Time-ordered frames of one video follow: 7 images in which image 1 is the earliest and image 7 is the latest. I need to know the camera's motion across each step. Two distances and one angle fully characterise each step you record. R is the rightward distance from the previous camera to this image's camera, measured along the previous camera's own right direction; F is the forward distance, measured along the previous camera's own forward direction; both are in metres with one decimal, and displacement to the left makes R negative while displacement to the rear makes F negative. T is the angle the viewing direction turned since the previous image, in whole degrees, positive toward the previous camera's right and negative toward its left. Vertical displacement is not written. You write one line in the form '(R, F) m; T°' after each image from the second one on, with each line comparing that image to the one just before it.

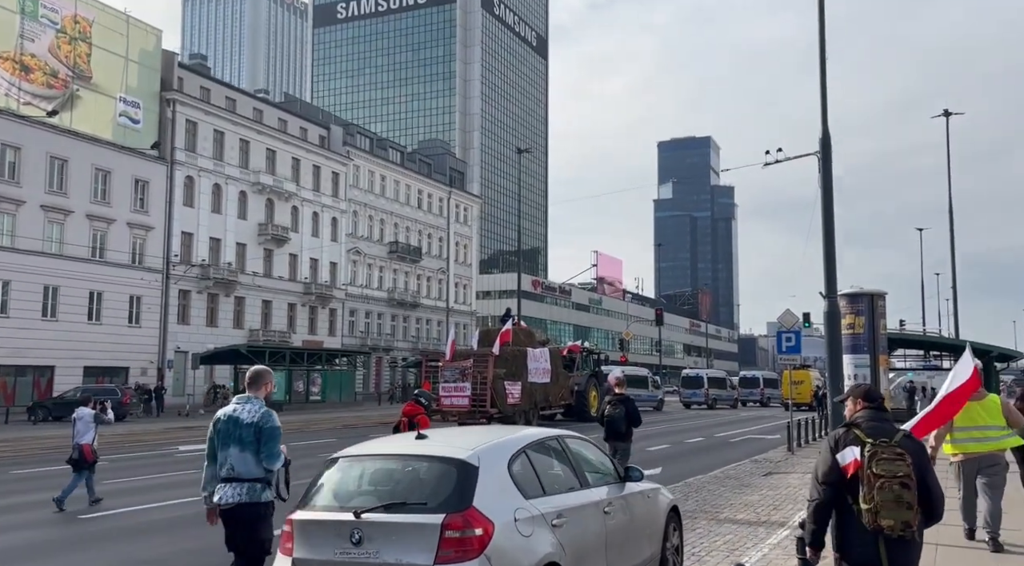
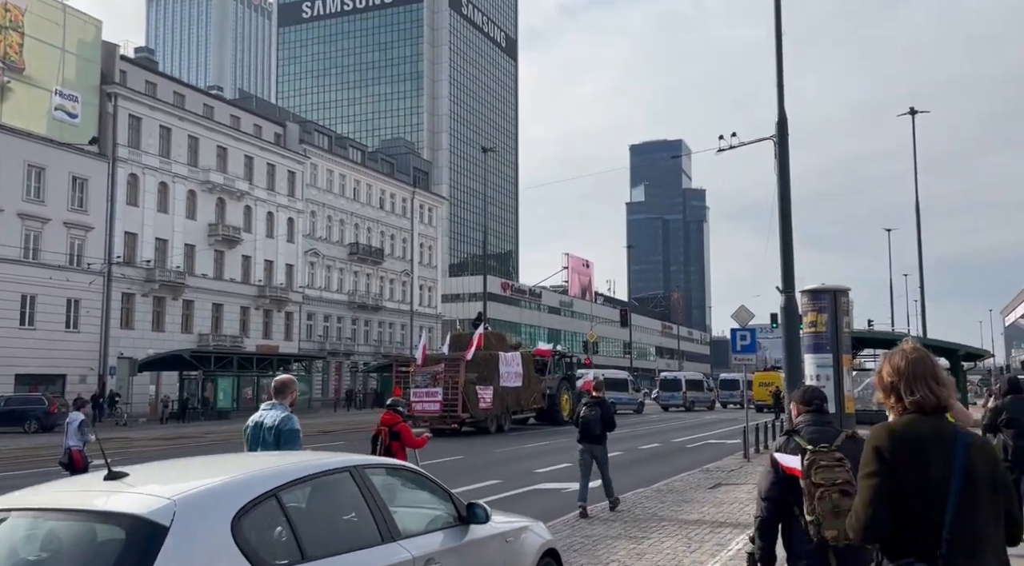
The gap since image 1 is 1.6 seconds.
(+0.9, +1.7) m; +2°
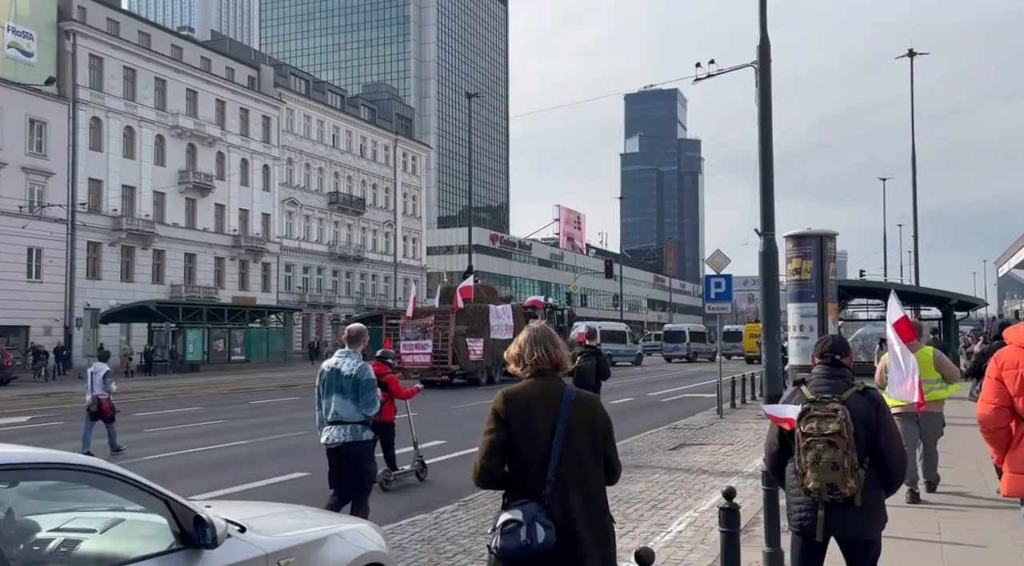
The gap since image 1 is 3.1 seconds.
(+0.8, +1.6) m; 0°
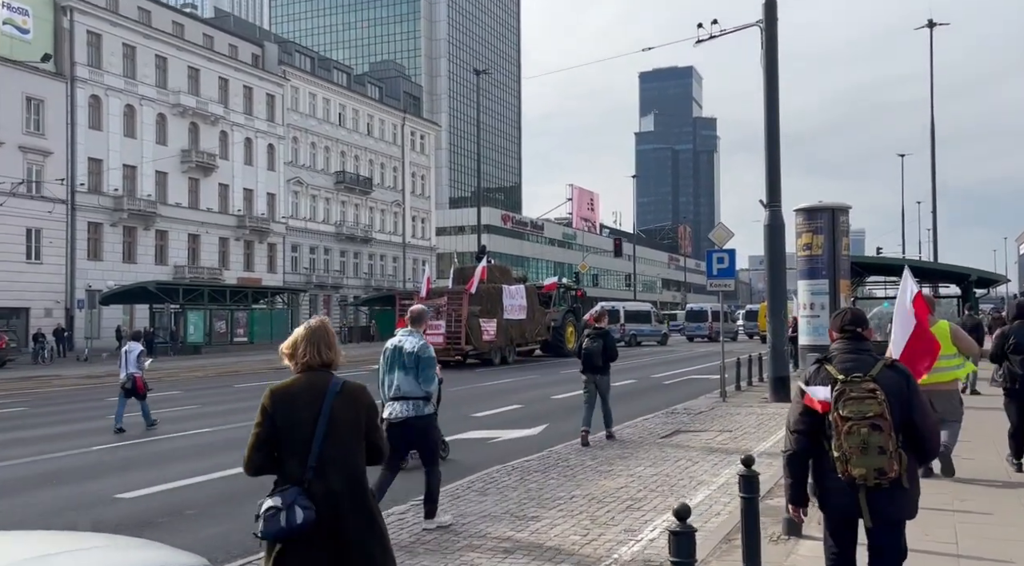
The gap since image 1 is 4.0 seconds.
(+0.5, +0.9) m; -1°
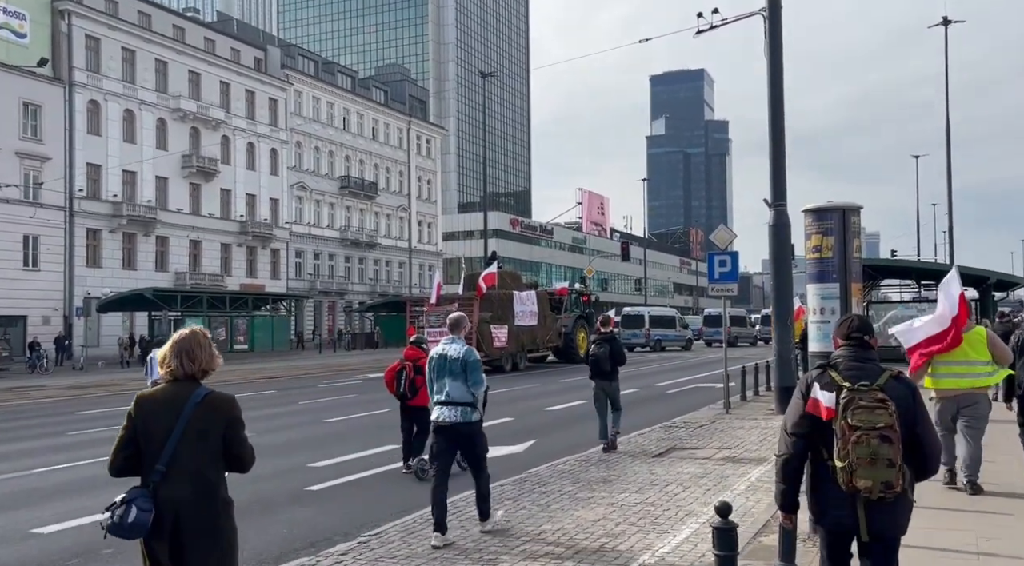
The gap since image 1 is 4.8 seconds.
(+0.4, +0.9) m; -1°
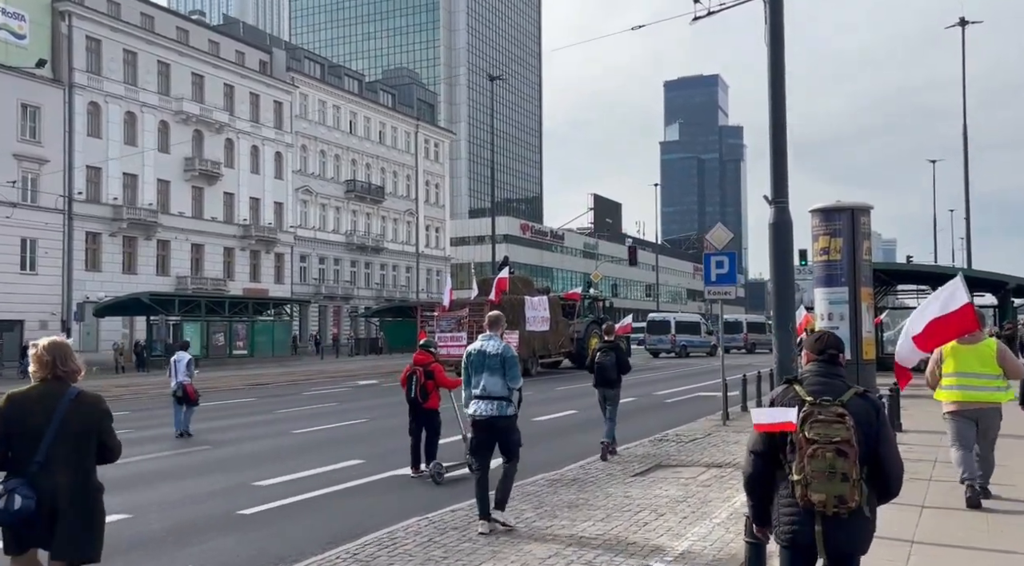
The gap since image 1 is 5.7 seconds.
(+0.5, +0.9) m; -1°
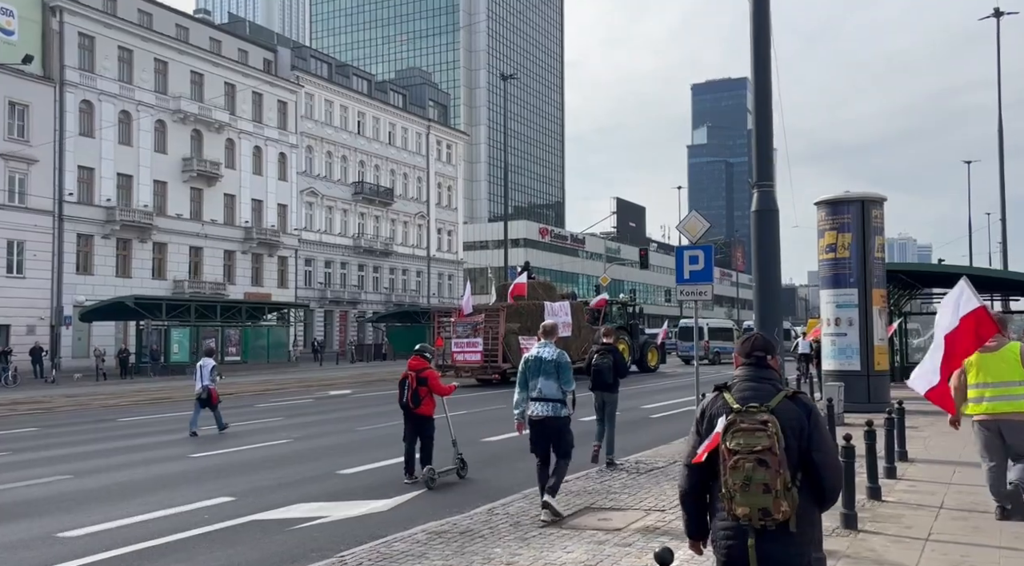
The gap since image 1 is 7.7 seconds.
(+1.2, +2.0) m; -2°
